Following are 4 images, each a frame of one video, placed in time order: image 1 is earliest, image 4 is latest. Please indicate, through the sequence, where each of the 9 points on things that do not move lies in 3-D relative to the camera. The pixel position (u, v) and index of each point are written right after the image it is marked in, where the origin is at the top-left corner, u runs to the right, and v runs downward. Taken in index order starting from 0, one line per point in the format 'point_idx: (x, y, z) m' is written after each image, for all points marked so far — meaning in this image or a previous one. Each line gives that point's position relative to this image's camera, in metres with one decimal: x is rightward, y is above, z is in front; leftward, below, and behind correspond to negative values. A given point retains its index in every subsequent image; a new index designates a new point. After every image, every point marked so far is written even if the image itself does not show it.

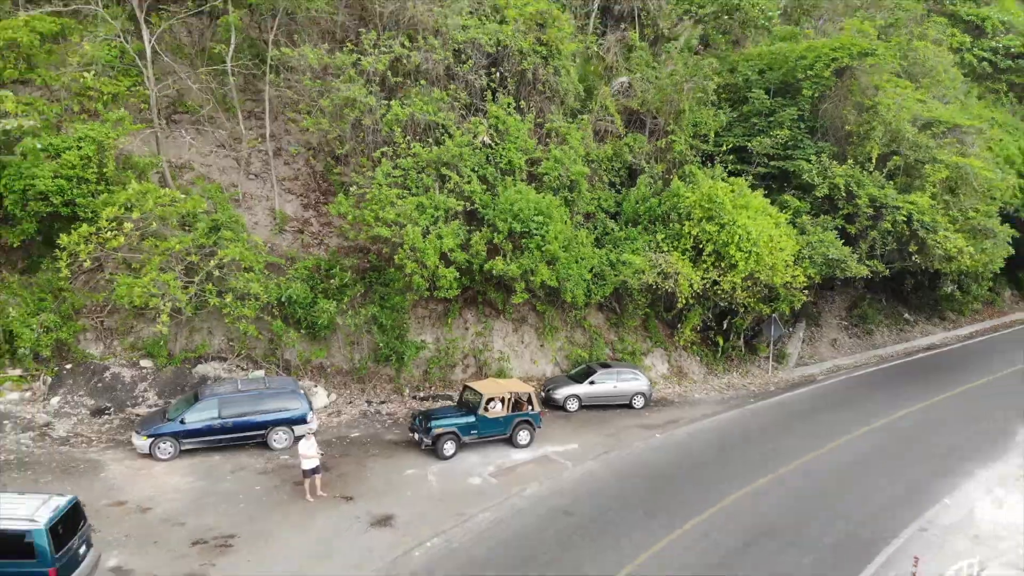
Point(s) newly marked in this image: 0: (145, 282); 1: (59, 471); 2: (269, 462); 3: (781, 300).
0: (-7.8, +0.1, +13.7) m
1: (-8.6, -3.5, +12.2) m
2: (-4.9, -3.5, +12.9) m
3: (+7.4, -0.3, +17.8) m
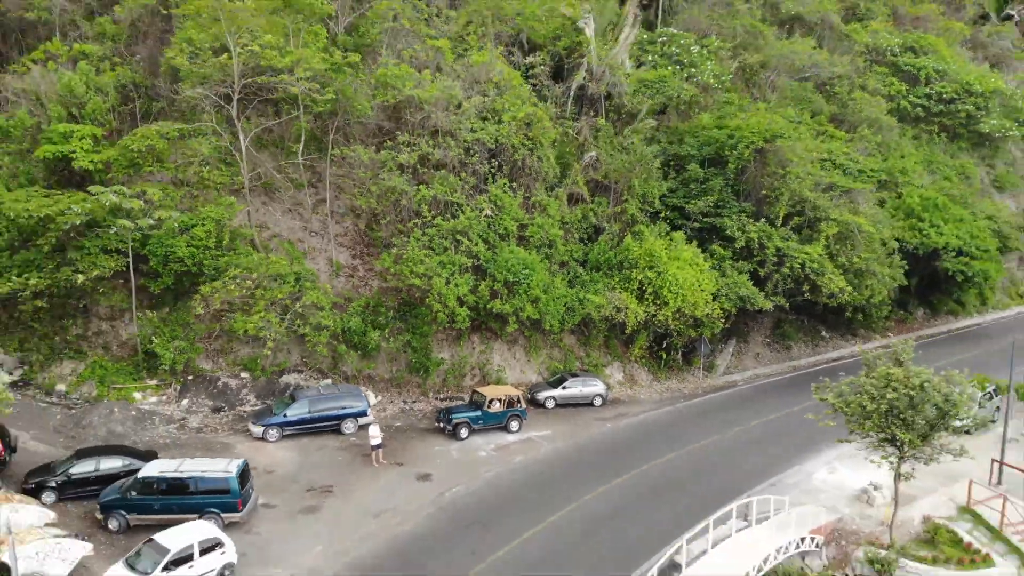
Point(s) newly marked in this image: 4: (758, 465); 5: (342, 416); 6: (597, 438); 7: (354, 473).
0: (-8.0, -1.0, +19.8) m
1: (-8.8, -4.6, +18.3) m
2: (-5.1, -4.6, +19.1) m
3: (+7.3, -1.4, +23.9) m
4: (+7.0, -5.1, +18.2) m
5: (-5.2, -3.9, +19.5) m
6: (+2.6, -4.6, +19.7) m
7: (-4.3, -5.0, +17.2) m
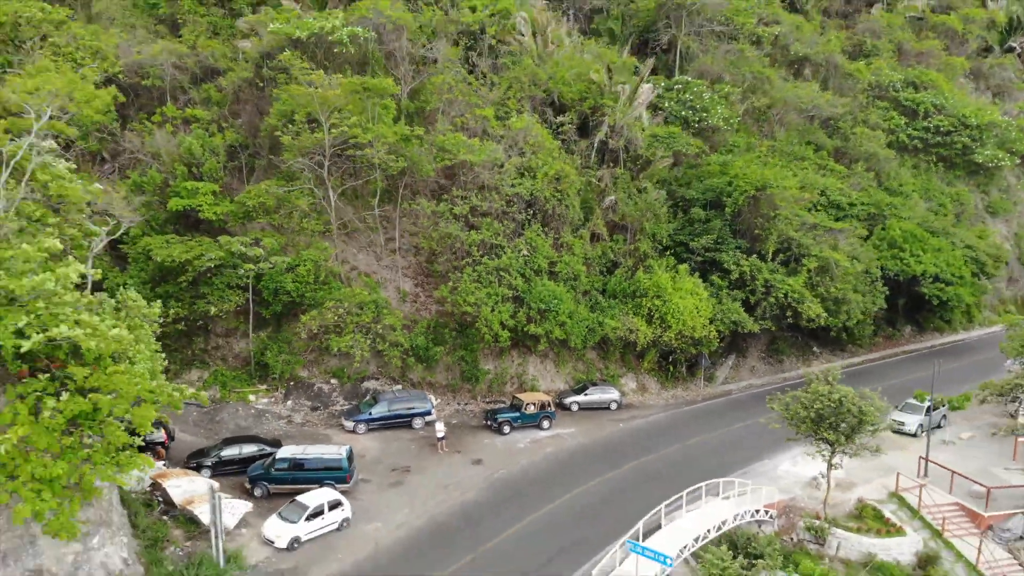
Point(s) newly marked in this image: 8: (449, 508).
0: (-6.7, -2.1, +25.6) m
1: (-7.6, -5.7, +24.2) m
2: (-3.8, -5.7, +24.7) m
3: (+8.7, -2.5, +28.9) m
4: (+8.1, -6.2, +23.2) m
5: (-4.0, -5.0, +25.1) m
6: (+3.8, -5.8, +25.0) m
7: (-3.1, -6.1, +22.8) m
8: (-1.9, -6.9, +19.9) m
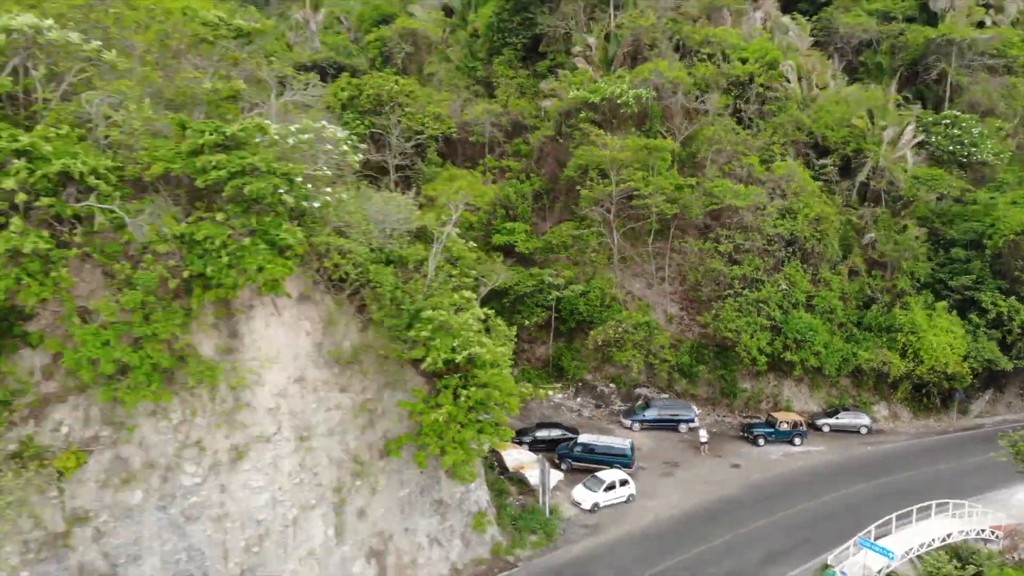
0: (+5.6, -3.3, +31.9) m
1: (+4.1, -6.9, +30.9) m
2: (+7.8, -7.0, +30.0) m
3: (+21.1, -4.3, +29.0) m
4: (+18.2, -7.9, +24.0) m
5: (+7.8, -6.3, +30.4) m
6: (+14.9, -7.3, +27.2) m
7: (+7.7, -7.4, +27.9) m
8: (+7.6, -8.1, +24.7) m
